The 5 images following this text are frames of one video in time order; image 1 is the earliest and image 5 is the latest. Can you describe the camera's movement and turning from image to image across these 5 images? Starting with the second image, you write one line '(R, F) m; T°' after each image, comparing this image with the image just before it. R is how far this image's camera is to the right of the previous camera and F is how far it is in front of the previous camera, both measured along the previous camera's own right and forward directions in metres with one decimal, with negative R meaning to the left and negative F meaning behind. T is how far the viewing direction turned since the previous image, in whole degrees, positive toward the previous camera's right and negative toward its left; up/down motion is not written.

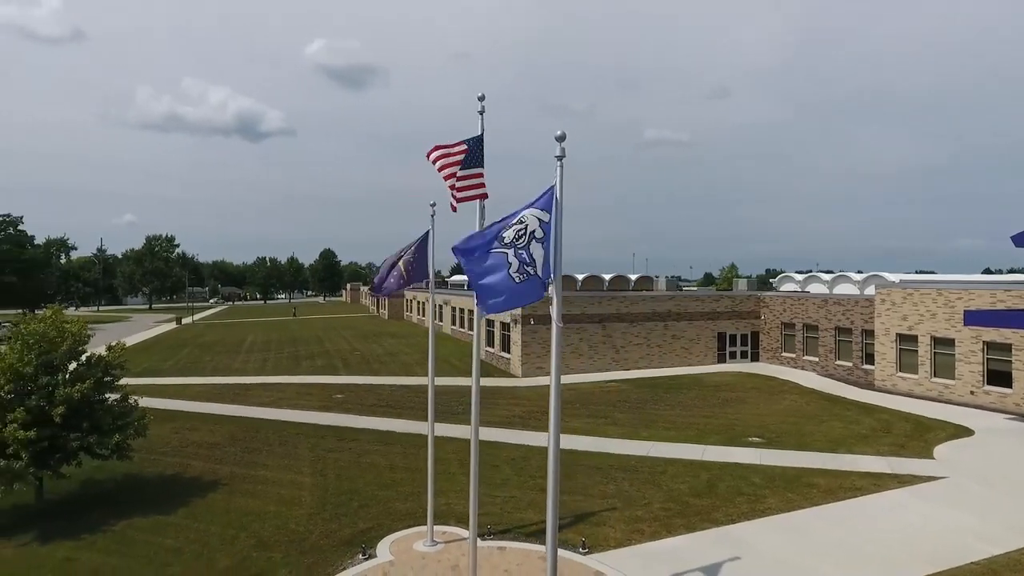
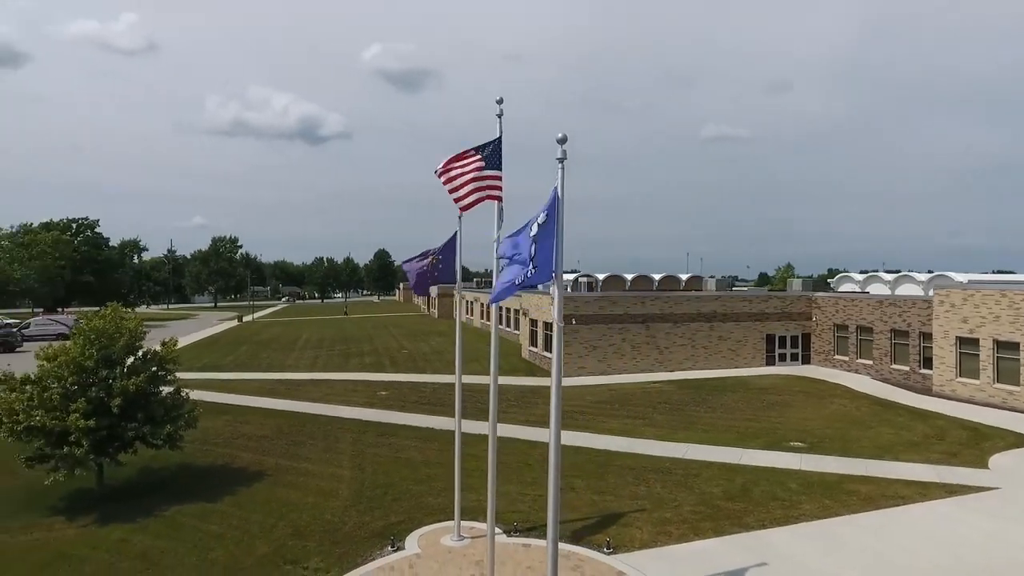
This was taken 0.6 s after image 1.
(+0.5, -0.1) m; -5°
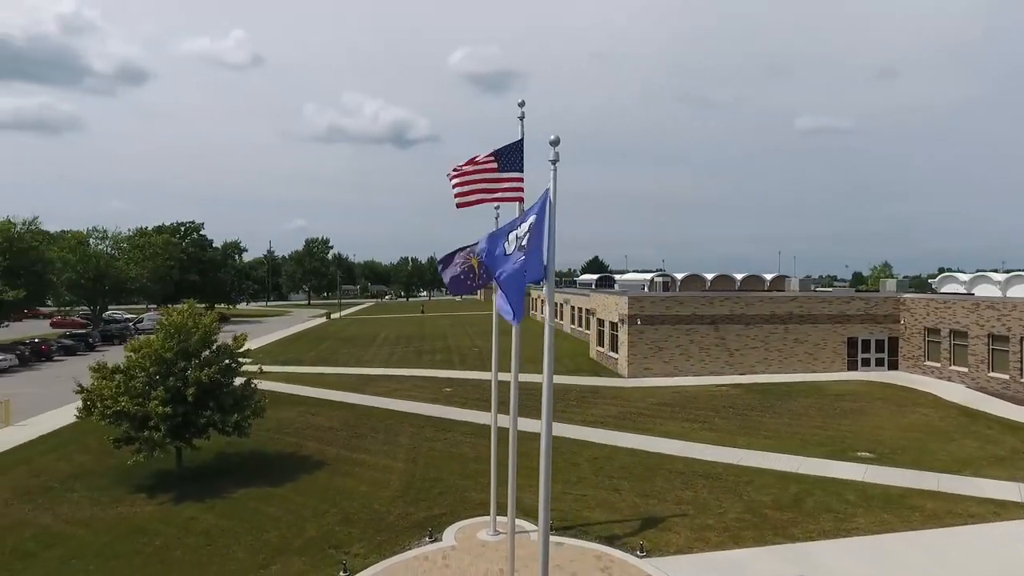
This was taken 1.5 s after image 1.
(+0.9, -0.1) m; -8°
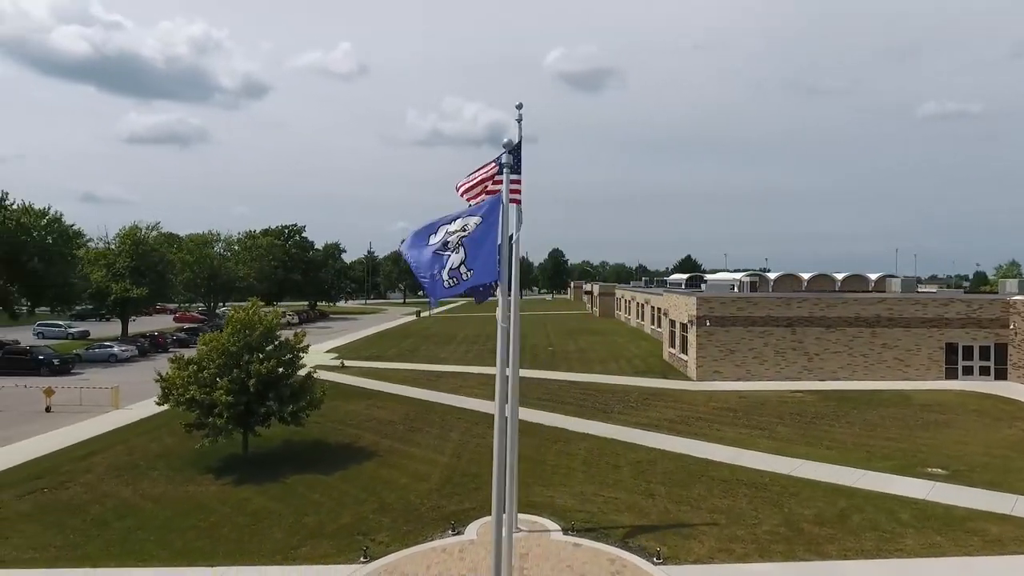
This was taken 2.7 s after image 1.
(+1.4, 0.0) m; -9°
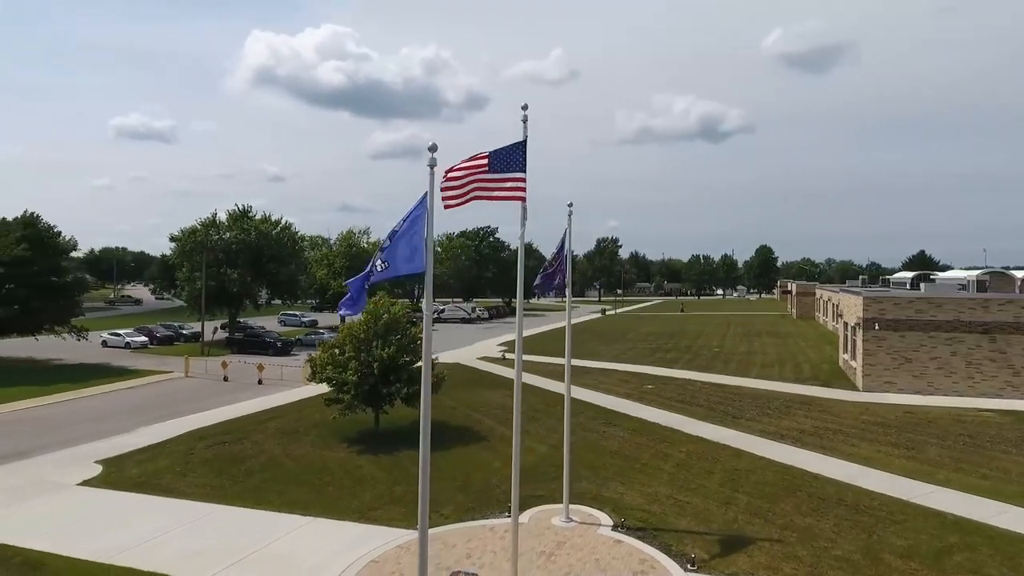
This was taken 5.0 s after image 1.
(+3.0, +0.1) m; -19°
